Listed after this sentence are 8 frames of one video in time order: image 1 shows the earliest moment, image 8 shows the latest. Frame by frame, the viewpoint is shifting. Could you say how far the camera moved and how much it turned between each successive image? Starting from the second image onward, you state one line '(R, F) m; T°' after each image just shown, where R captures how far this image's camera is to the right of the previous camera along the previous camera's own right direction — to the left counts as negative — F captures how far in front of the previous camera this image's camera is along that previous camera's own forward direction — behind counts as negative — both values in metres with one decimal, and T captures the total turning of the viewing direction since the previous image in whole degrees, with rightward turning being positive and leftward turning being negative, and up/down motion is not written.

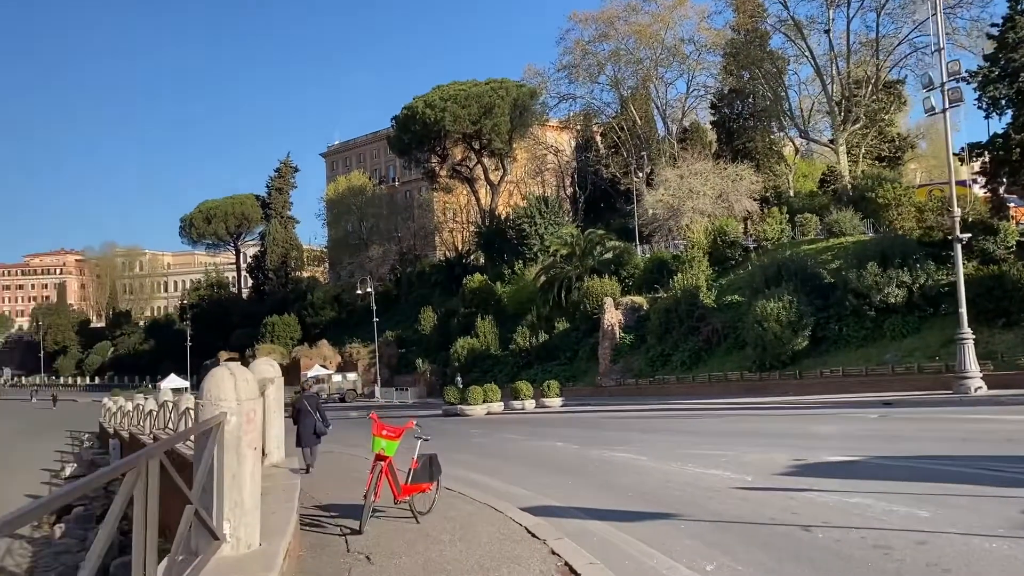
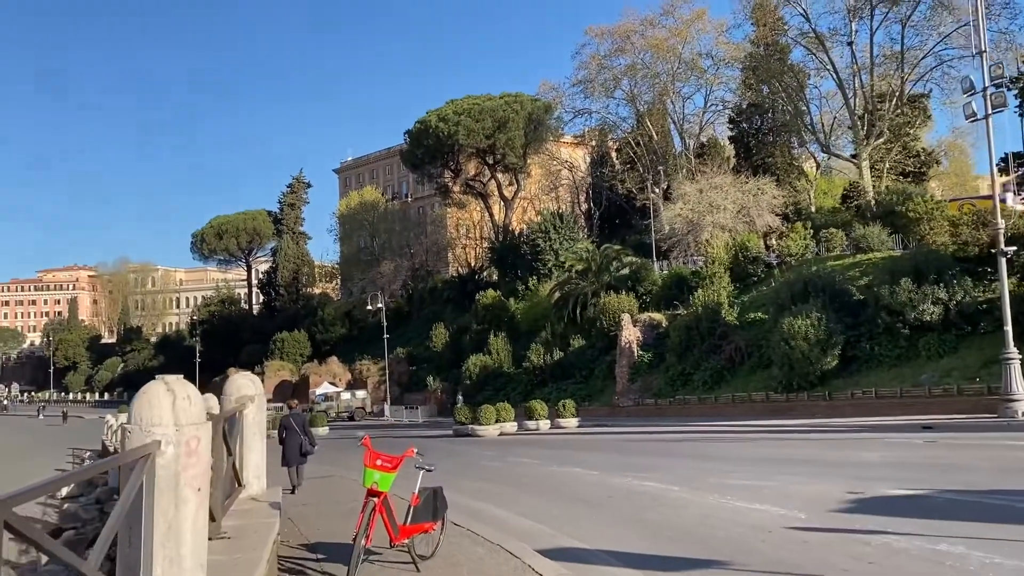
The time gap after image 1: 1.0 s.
(-0.1, +1.1) m; -1°
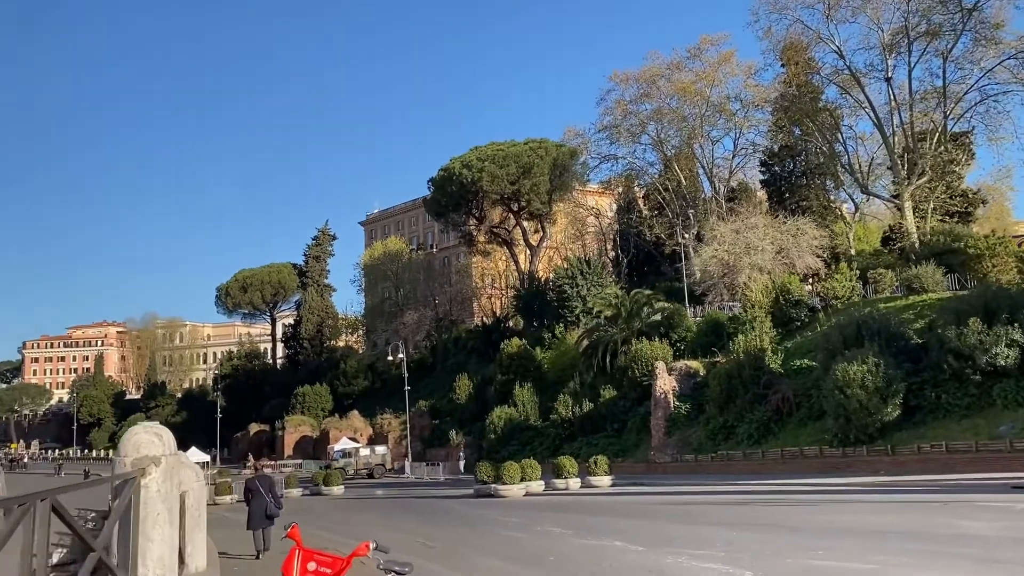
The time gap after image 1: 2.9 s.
(+0.1, +2.0) m; -2°
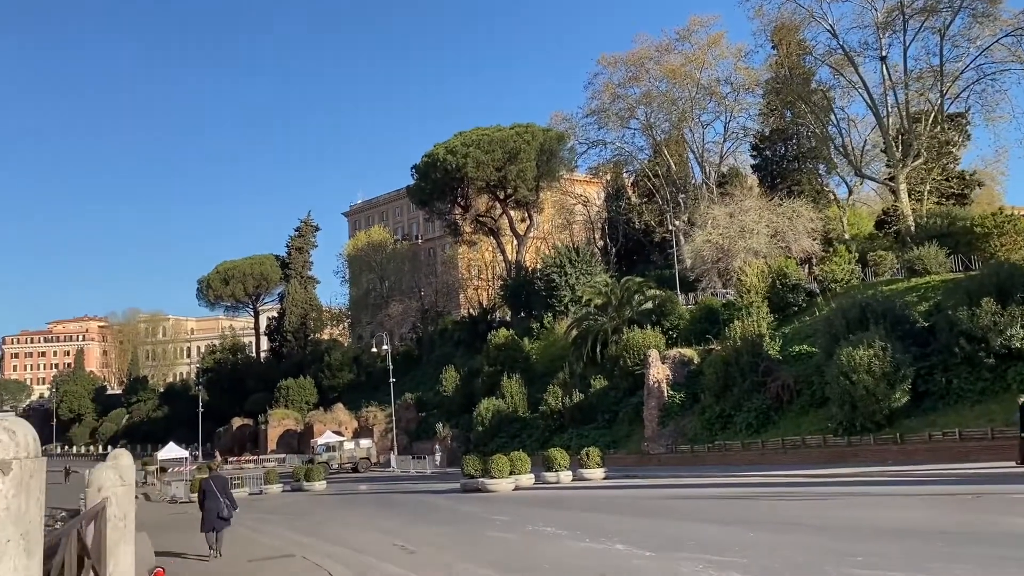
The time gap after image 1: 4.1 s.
(0.0, +1.3) m; +1°
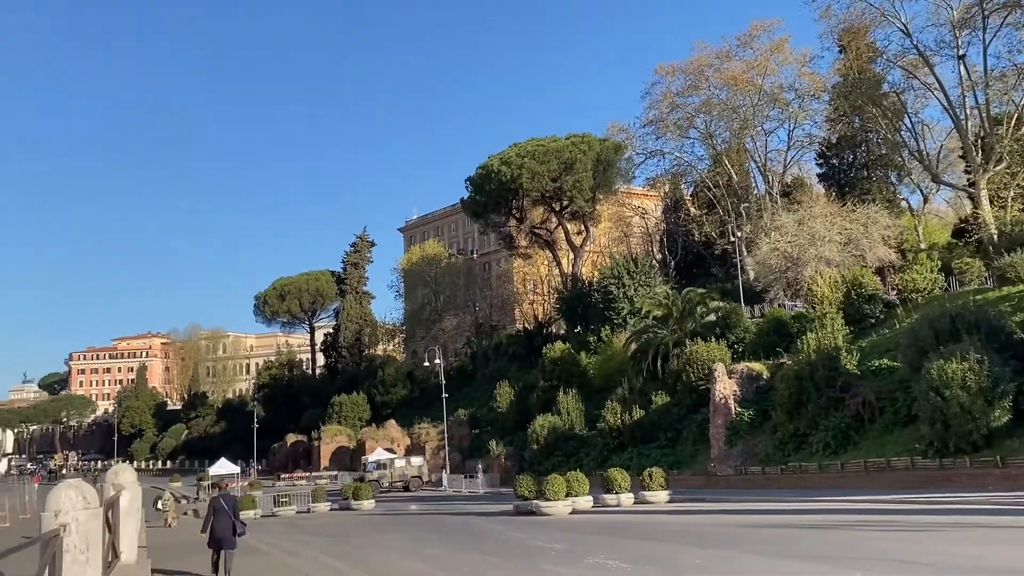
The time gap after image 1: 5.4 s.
(0.0, +1.4) m; -4°
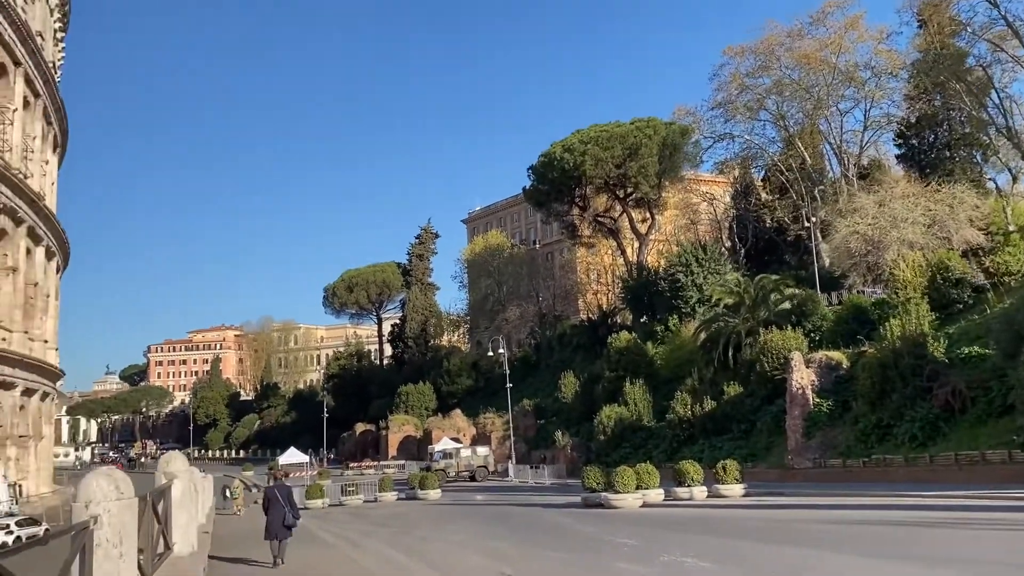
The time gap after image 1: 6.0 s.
(0.0, +0.6) m; -4°
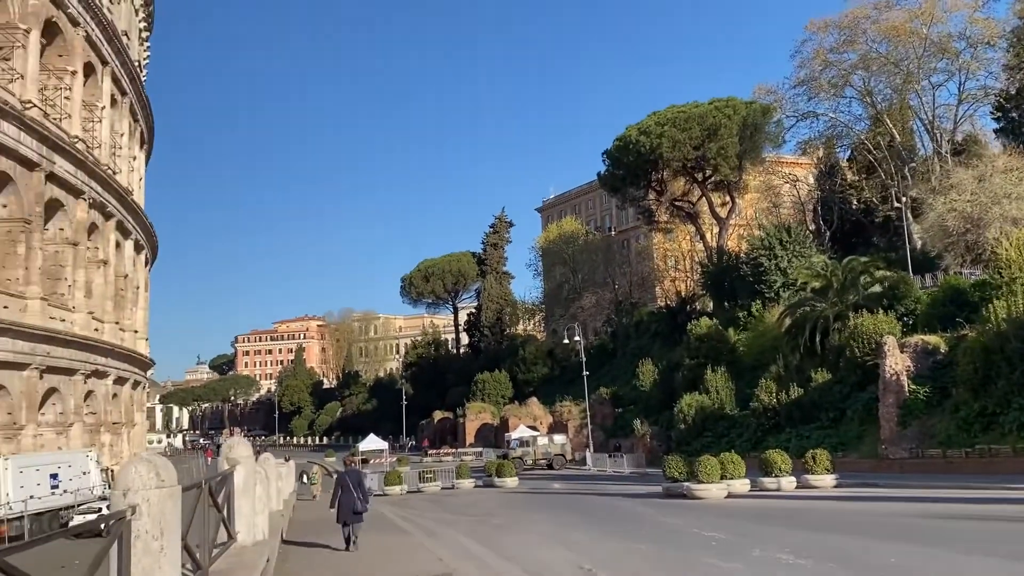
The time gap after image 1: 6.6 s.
(0.0, +0.5) m; -5°
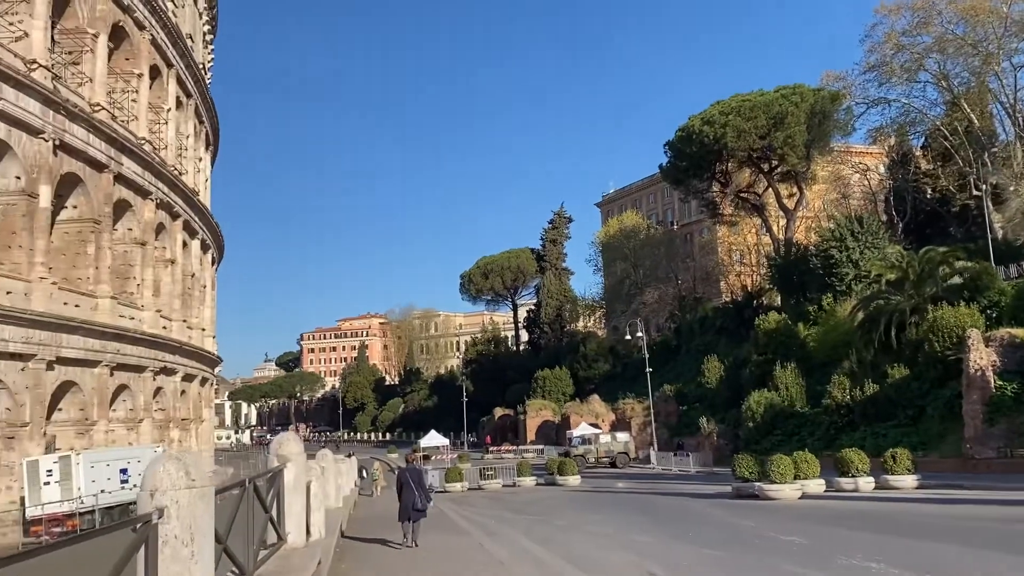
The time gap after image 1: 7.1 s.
(0.0, +0.5) m; -4°
